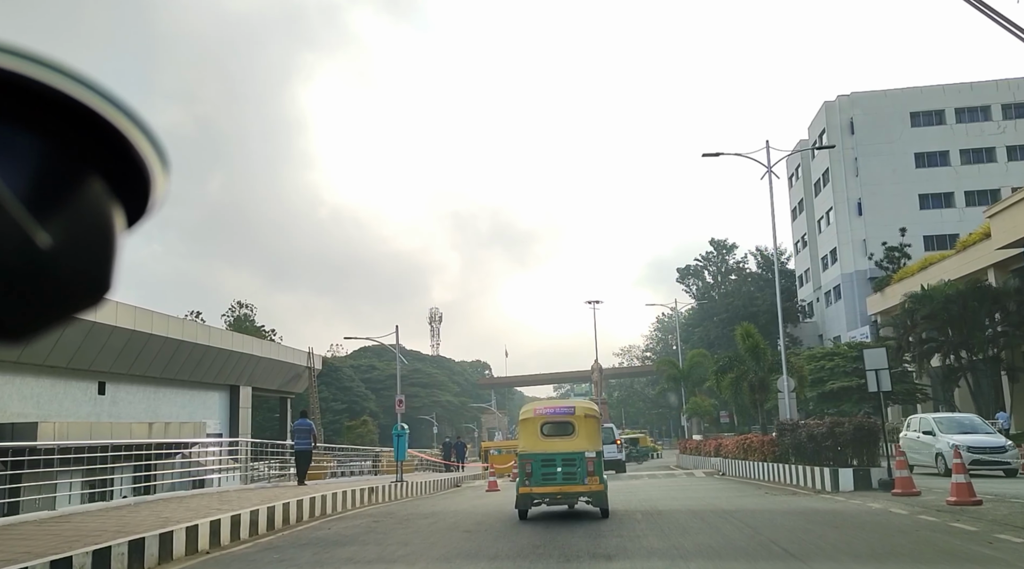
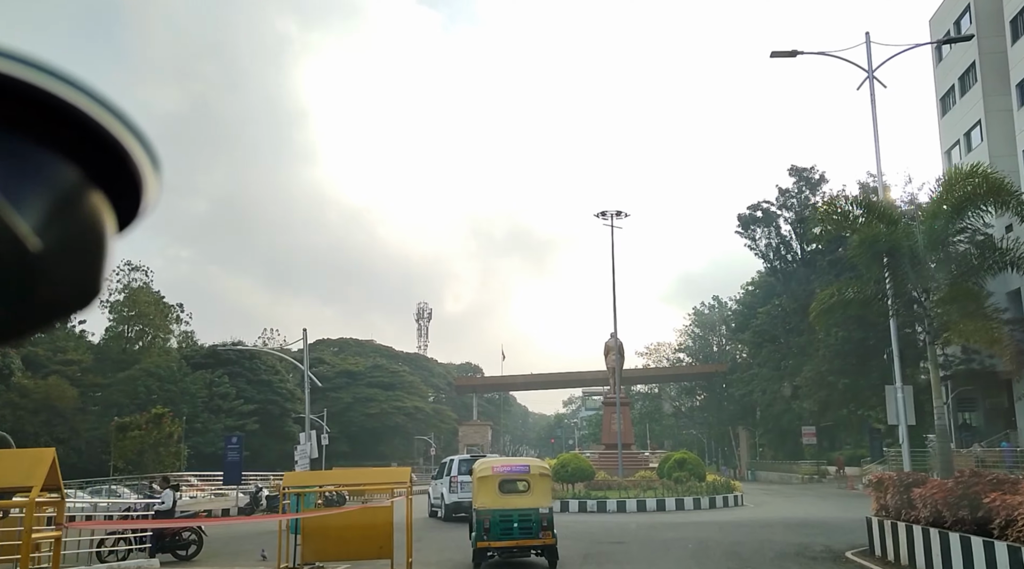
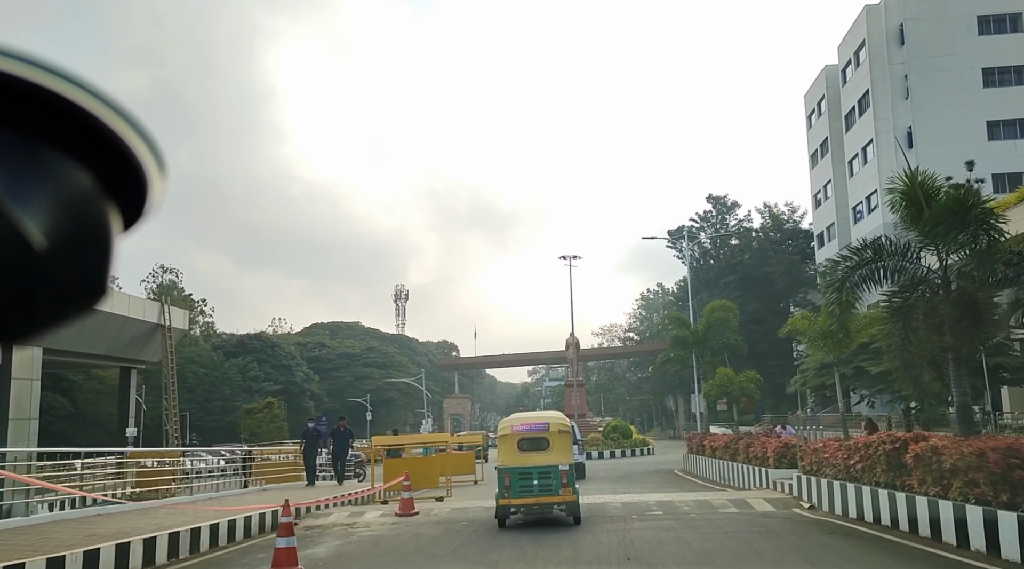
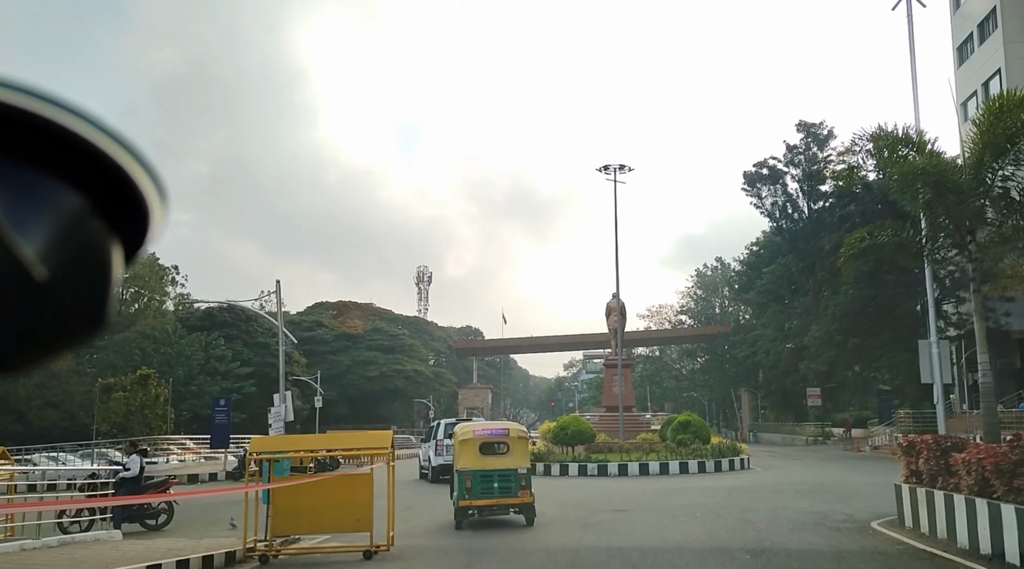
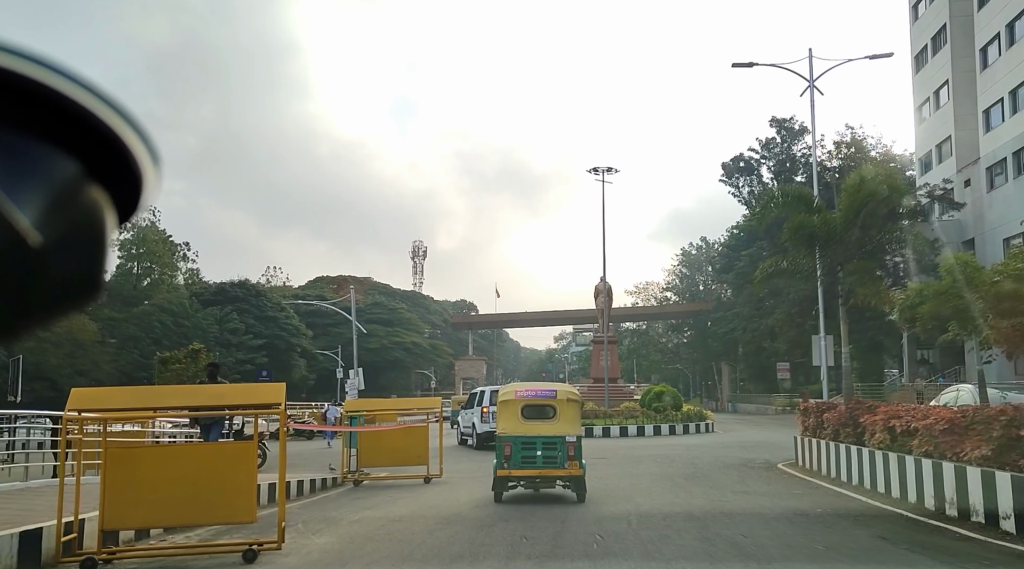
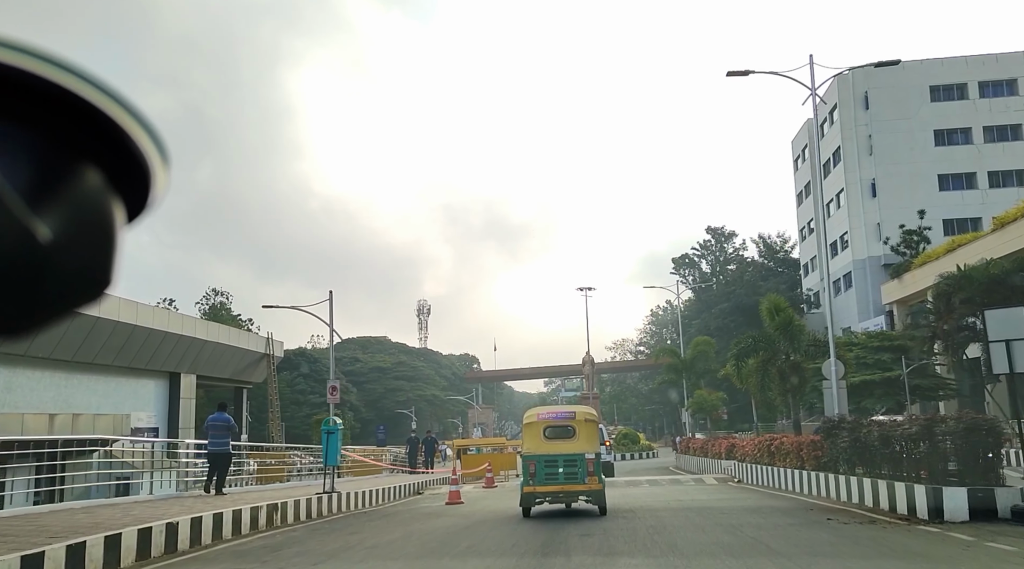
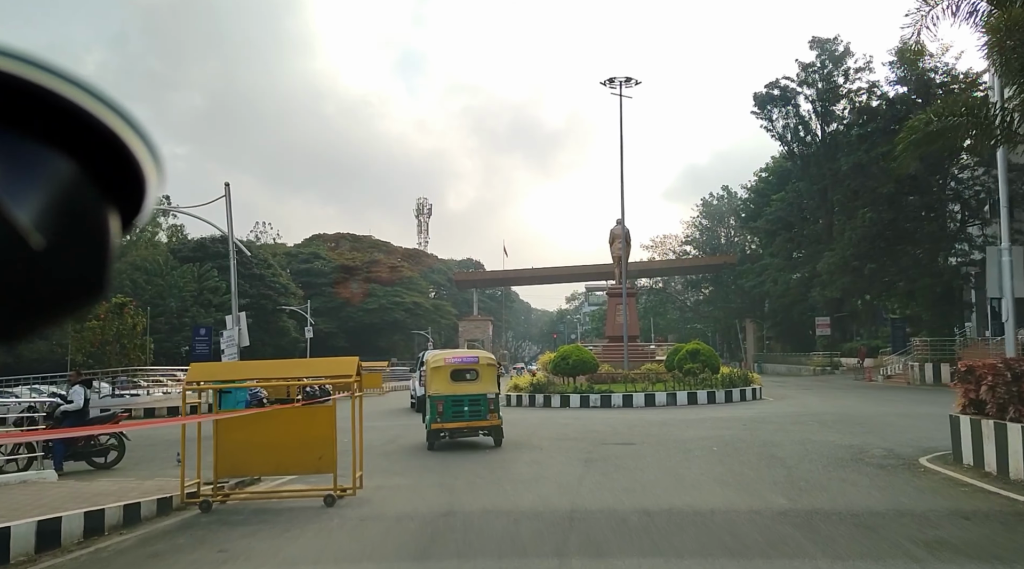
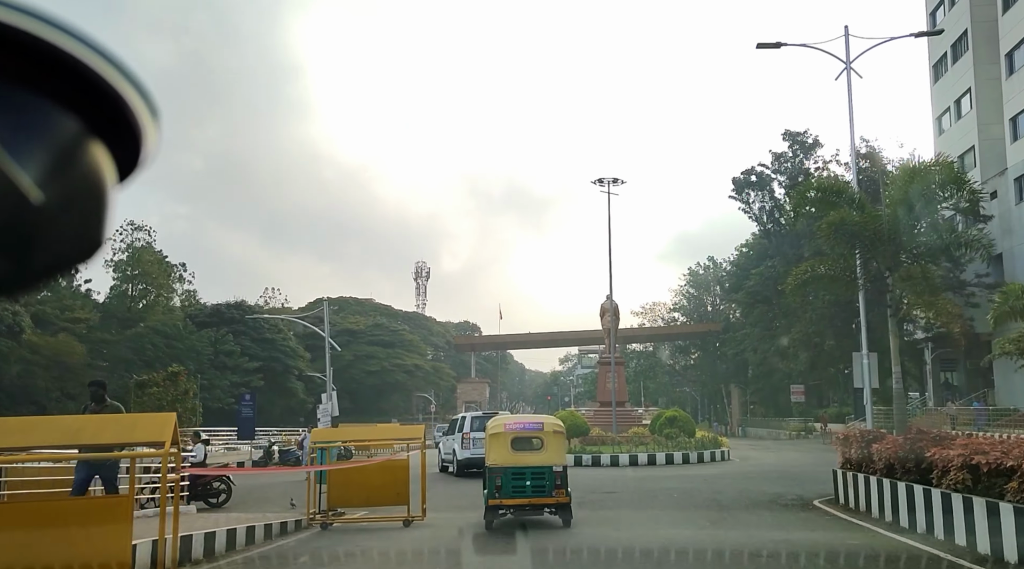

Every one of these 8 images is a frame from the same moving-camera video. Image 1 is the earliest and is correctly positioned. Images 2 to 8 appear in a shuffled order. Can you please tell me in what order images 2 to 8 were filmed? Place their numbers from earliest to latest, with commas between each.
6, 3, 5, 8, 2, 4, 7
